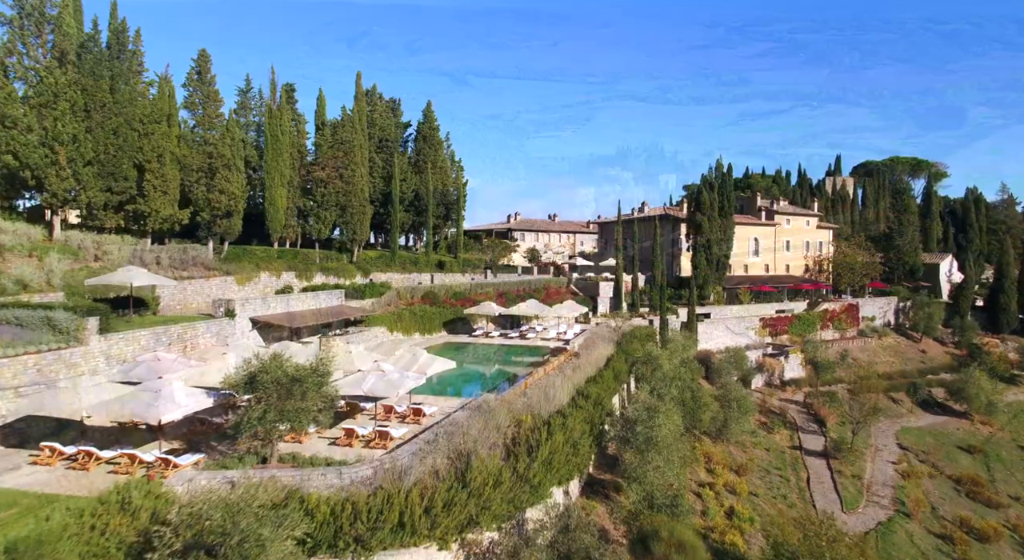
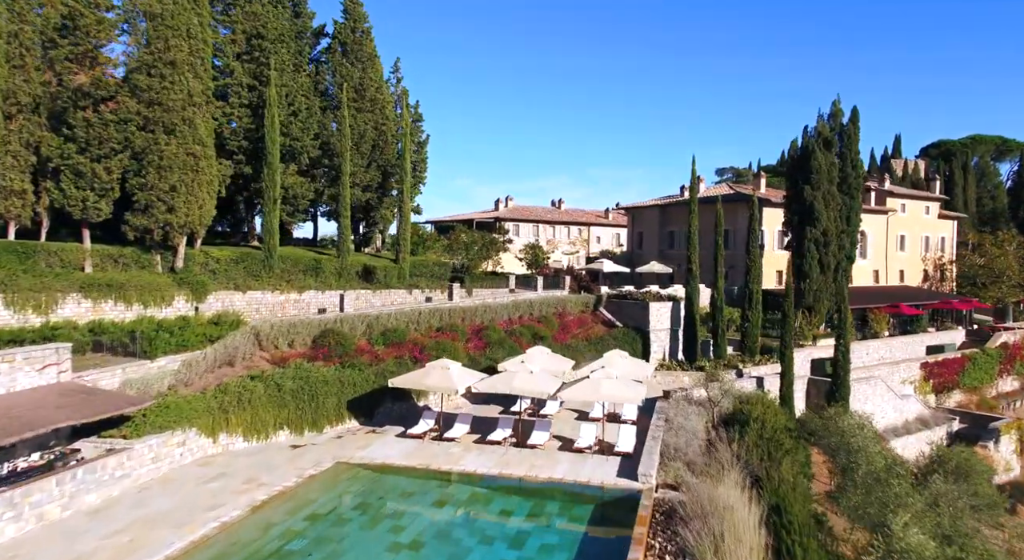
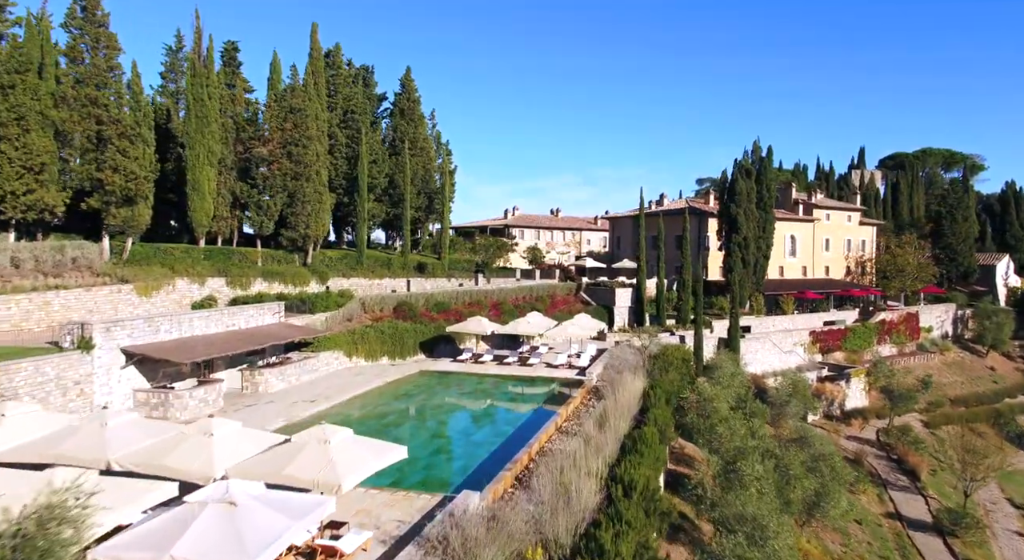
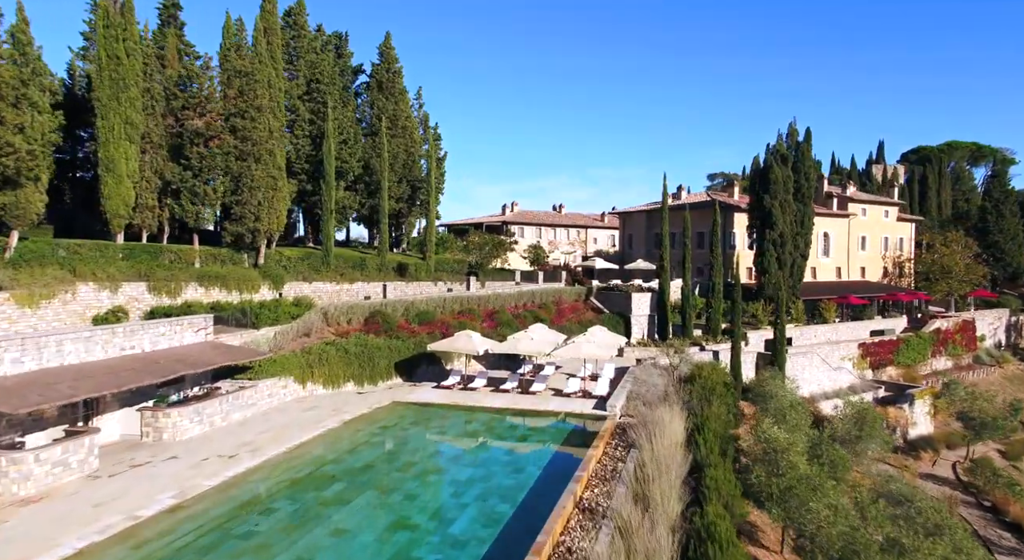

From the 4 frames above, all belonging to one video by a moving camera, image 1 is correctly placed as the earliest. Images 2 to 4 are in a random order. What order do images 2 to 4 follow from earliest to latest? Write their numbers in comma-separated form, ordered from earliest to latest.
3, 4, 2
